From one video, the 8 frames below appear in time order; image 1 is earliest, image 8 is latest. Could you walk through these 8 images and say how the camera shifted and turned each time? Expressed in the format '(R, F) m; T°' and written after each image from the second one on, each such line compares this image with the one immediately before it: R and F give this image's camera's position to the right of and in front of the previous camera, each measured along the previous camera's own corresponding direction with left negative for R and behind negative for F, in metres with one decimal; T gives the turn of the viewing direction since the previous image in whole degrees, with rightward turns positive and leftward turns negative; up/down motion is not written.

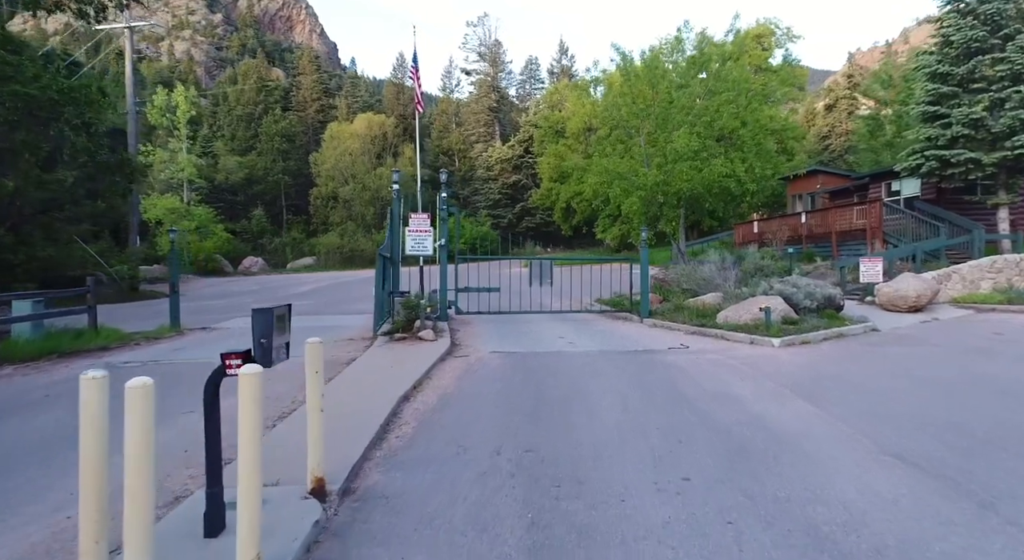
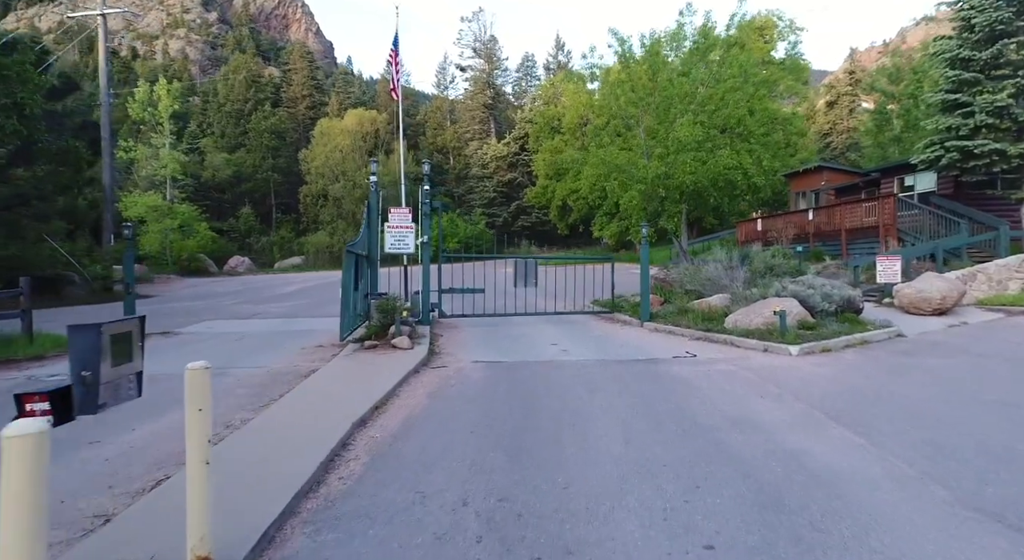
(+0.2, +1.2) m; 0°
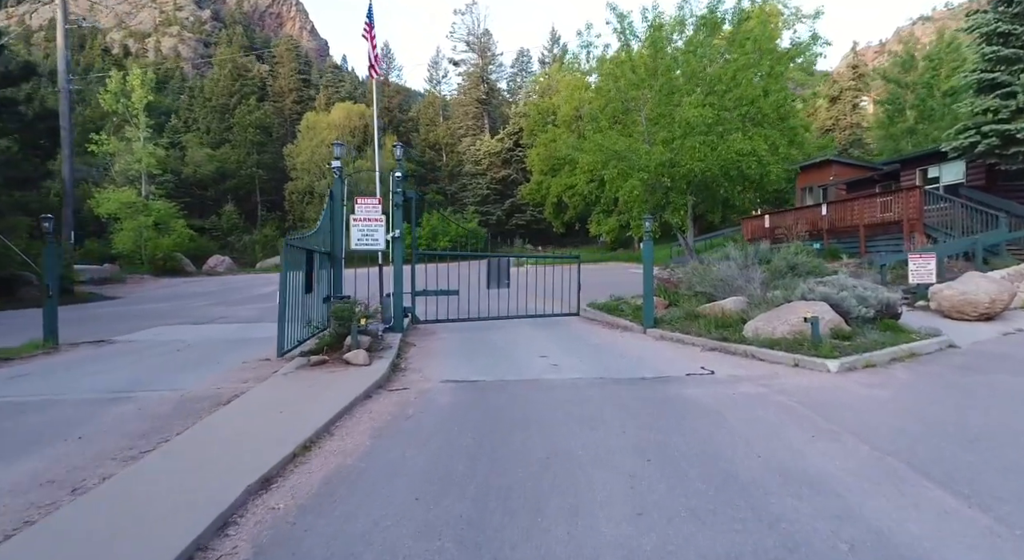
(+0.2, +1.7) m; 0°
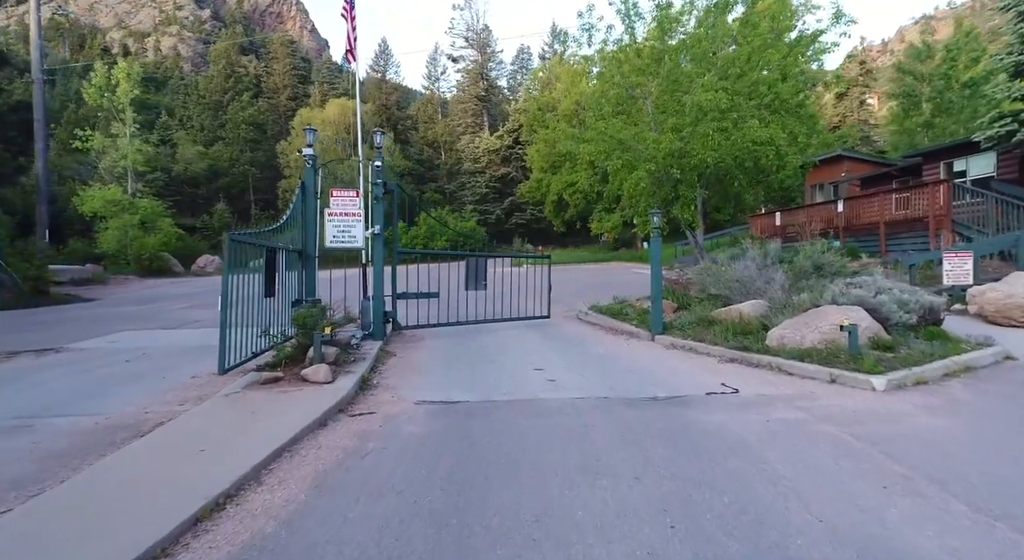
(+0.1, +1.2) m; 0°
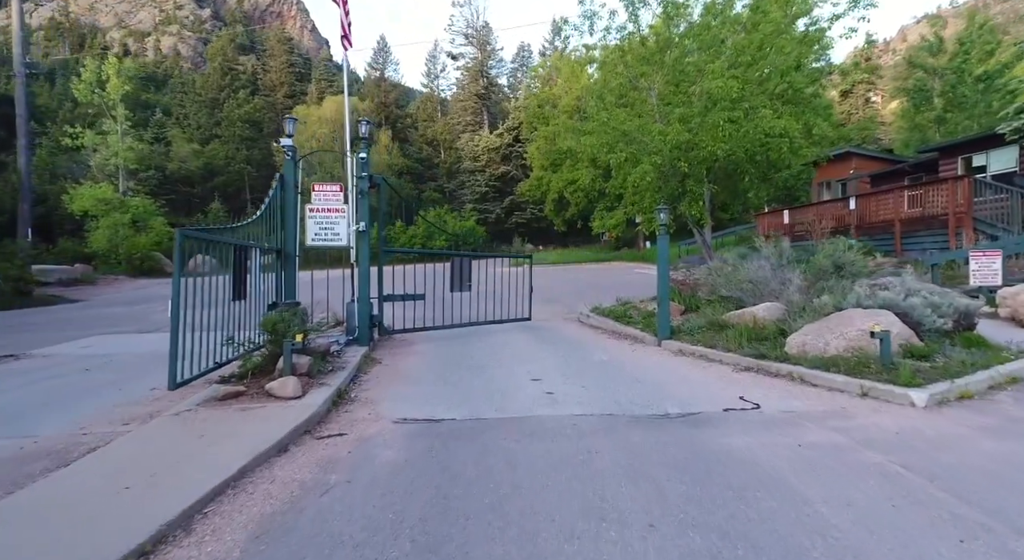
(+0.1, +0.8) m; 0°
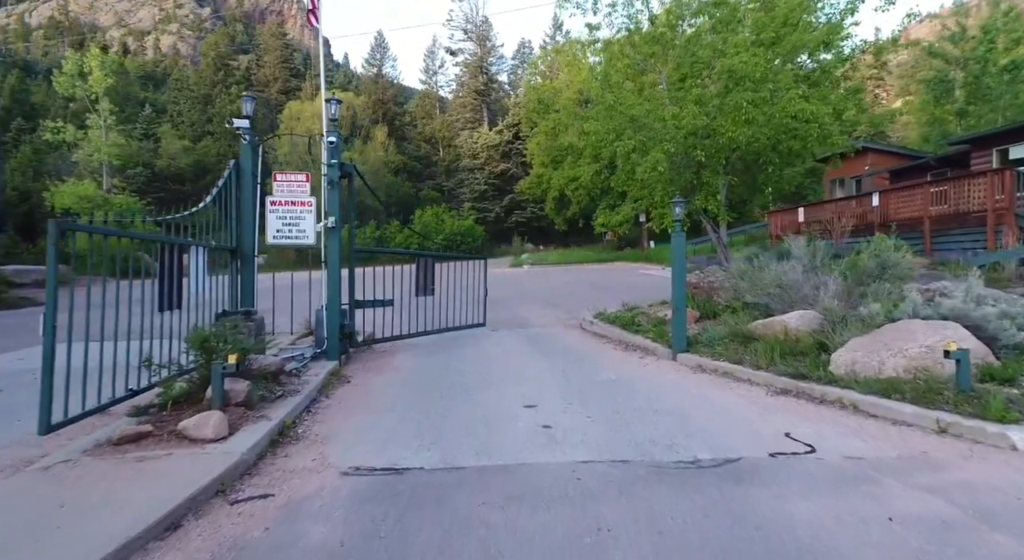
(+0.1, +1.3) m; 0°
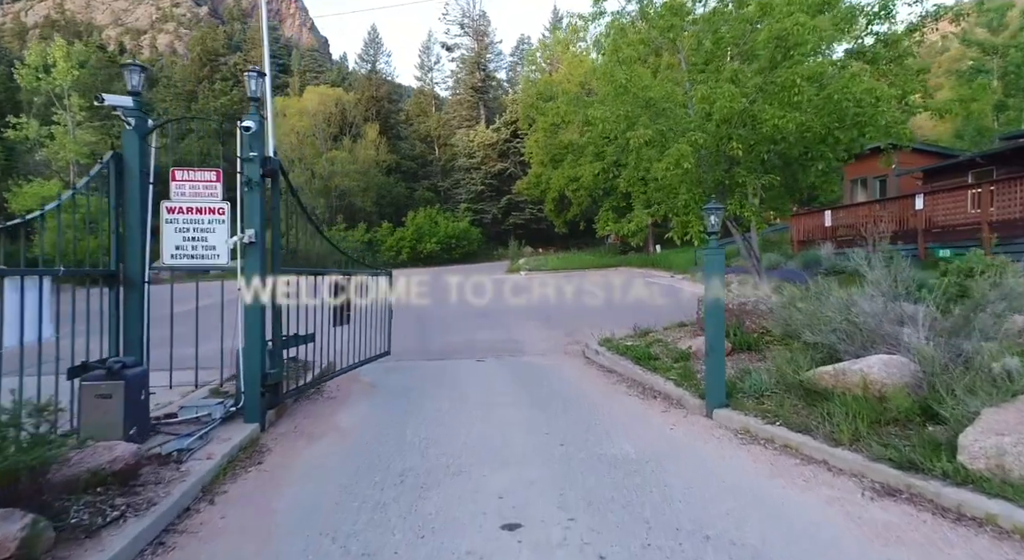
(+0.2, +2.2) m; 0°
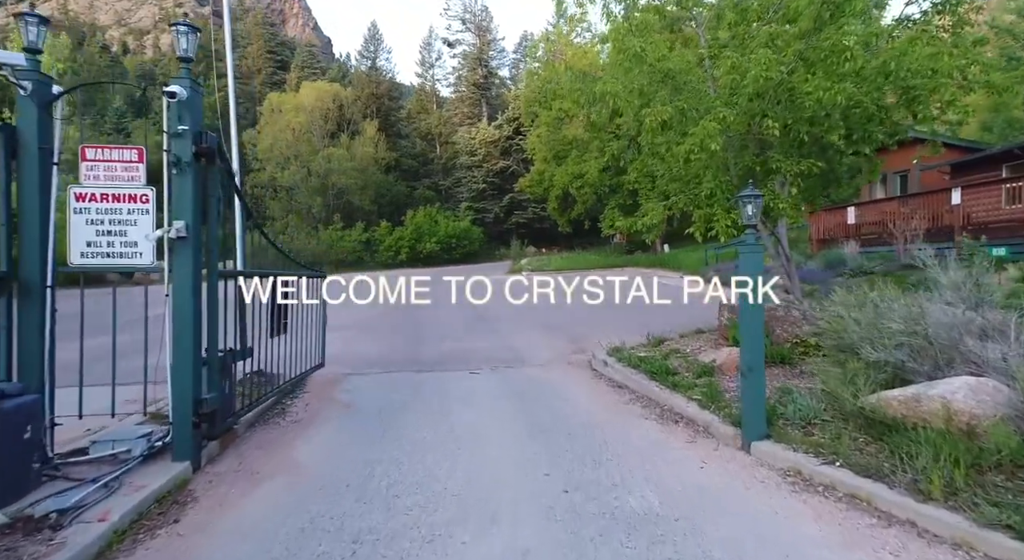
(+0.1, +1.2) m; 0°
